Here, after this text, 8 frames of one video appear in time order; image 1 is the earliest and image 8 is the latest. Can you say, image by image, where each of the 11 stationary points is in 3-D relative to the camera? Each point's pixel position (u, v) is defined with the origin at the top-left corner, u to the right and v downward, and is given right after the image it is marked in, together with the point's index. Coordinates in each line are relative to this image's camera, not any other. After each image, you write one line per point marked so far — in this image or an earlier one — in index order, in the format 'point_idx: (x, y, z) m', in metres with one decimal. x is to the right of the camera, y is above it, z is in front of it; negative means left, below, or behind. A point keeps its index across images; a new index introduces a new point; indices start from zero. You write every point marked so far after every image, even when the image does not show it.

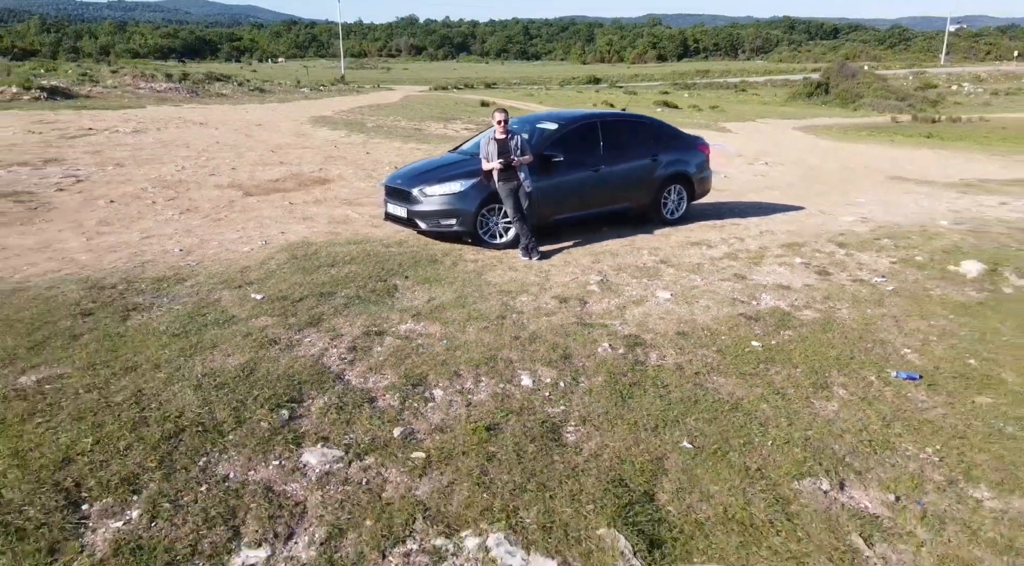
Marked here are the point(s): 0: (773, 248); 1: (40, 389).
0: (+1.6, +0.2, +4.5) m
1: (-1.6, -0.4, +2.6) m
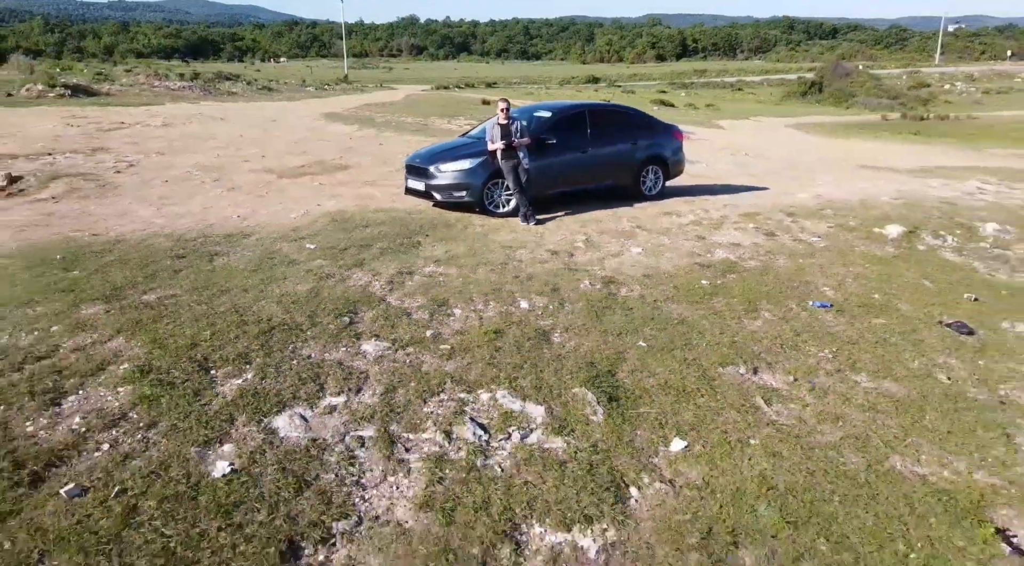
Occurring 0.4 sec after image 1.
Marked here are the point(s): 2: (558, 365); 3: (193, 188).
0: (+1.6, +0.5, +5.4) m
1: (-1.6, -0.1, +3.4) m
2: (+0.2, -0.3, +3.2) m
3: (-2.6, +0.8, +6.2) m
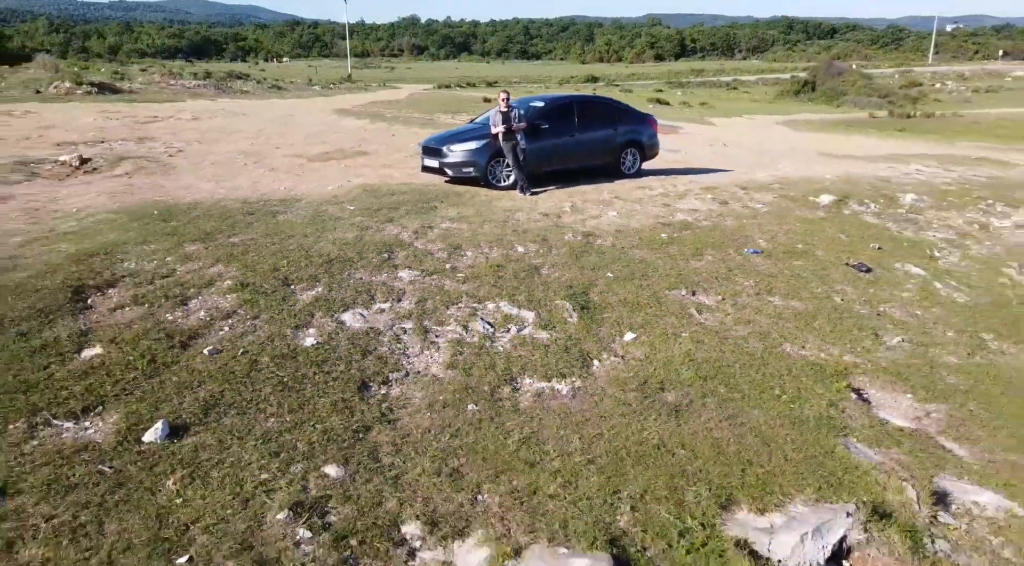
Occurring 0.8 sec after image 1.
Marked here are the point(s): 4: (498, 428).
0: (+1.6, +0.8, +6.4) m
1: (-1.6, +0.2, +4.5) m
2: (+0.2, 0.0, +4.3) m
3: (-2.6, +1.1, +7.3) m
4: (0.0, -0.6, +3.0) m
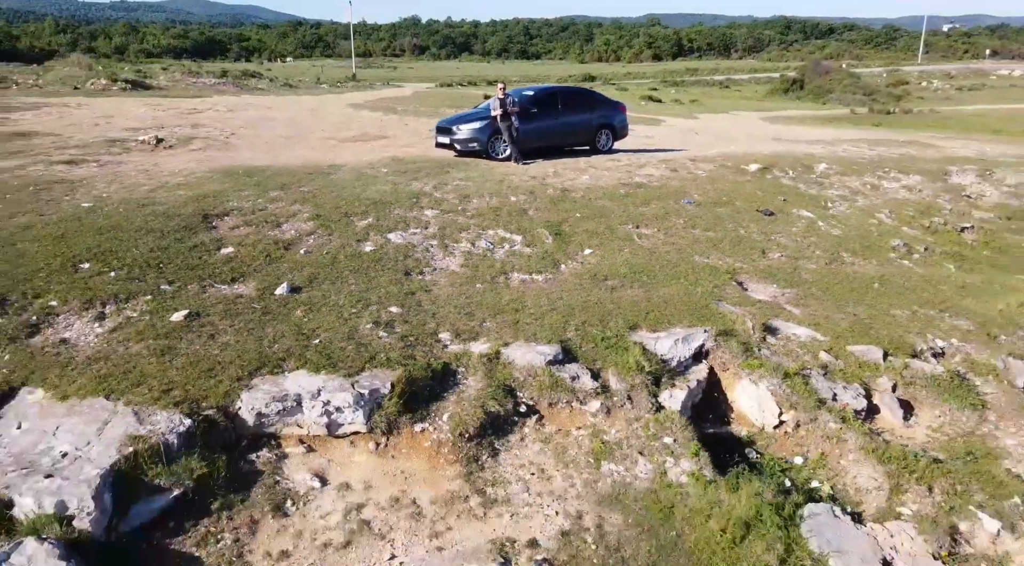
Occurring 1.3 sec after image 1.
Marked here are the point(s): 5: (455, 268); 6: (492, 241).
0: (+1.5, +1.3, +8.1) m
1: (-1.6, +0.7, +6.1) m
2: (+0.1, +0.5, +5.9) m
3: (-2.7, +1.6, +8.9) m
4: (-0.1, -0.1, +4.6) m
5: (-0.4, +0.1, +5.0) m
6: (-0.1, +0.3, +5.5) m
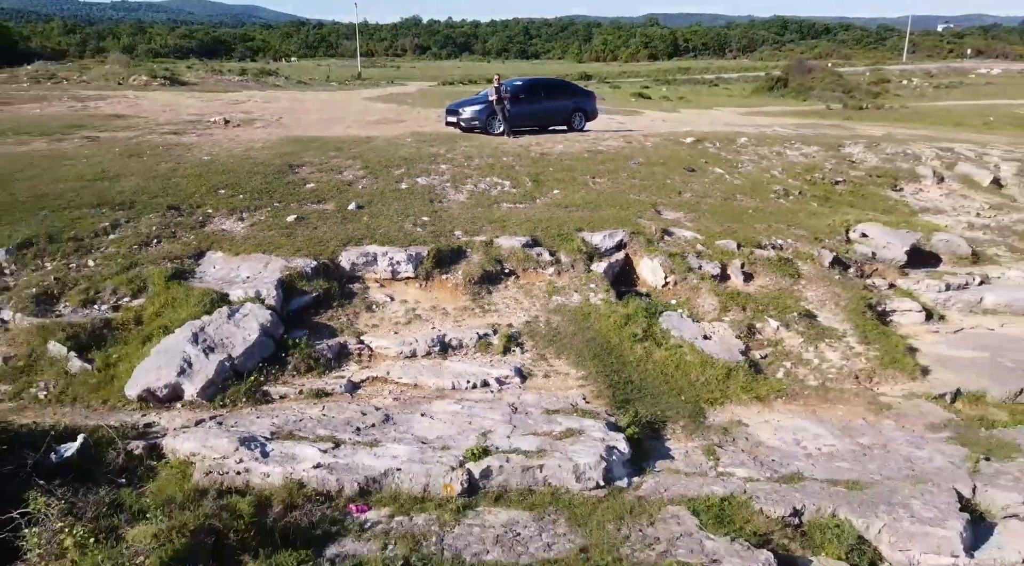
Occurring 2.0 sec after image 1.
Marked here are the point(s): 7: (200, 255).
0: (+1.4, +2.0, +10.4) m
1: (-1.7, +1.5, +8.5) m
2: (0.0, +1.2, +8.3) m
3: (-2.8, +2.3, +11.3) m
4: (-0.2, +0.6, +7.0) m
5: (-0.5, +0.8, +7.4) m
6: (-0.2, +1.0, +7.9) m
7: (-2.4, +0.2, +5.7) m
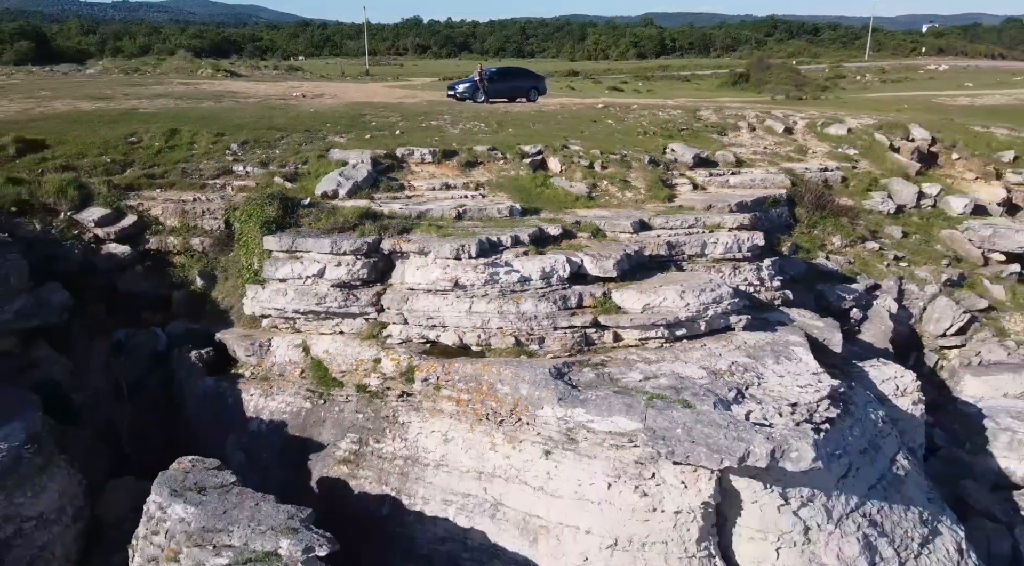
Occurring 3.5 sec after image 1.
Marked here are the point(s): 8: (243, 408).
0: (+0.9, +3.9, +16.4) m
1: (-2.2, +3.3, +14.5) m
2: (-0.4, +3.1, +14.3) m
3: (-3.2, +4.2, +17.2) m
4: (-0.7, +2.5, +13.0) m
5: (-1.0, +2.7, +13.4) m
6: (-0.7, +2.9, +13.8) m
7: (-2.9, +2.1, +11.7) m
8: (-2.9, -1.4, +8.3) m
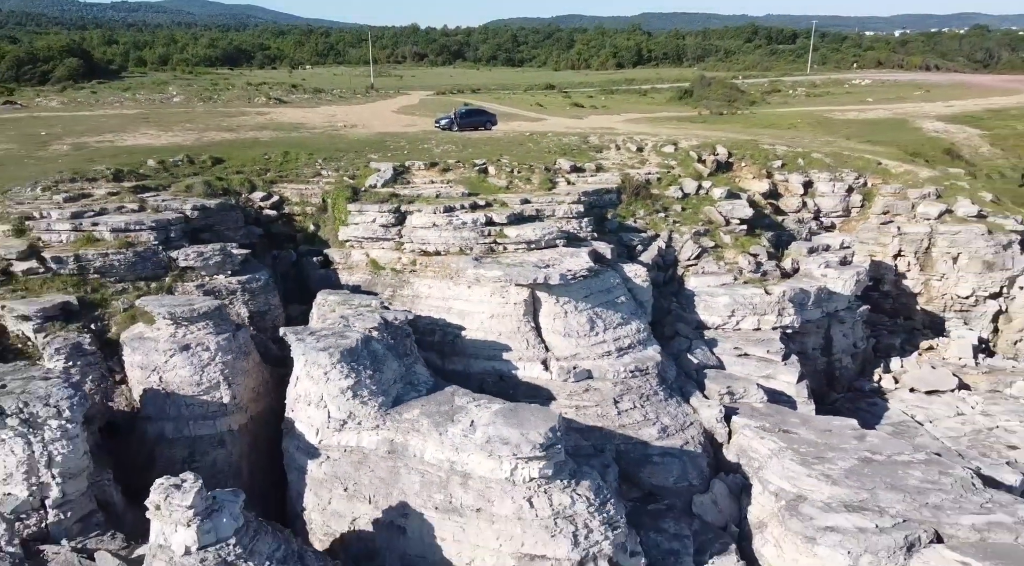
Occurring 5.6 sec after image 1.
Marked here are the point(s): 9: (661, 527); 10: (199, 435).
0: (-0.4, +5.3, +26.7) m
1: (-3.5, +4.8, +24.8) m
2: (-1.8, +4.5, +24.6) m
3: (-4.6, +5.6, +27.6) m
4: (-2.0, +3.9, +23.3) m
5: (-2.3, +4.1, +23.7) m
6: (-2.1, +4.3, +24.2) m
7: (-4.2, +3.5, +22.0) m
8: (-4.2, +0.1, +18.6) m
9: (+2.7, -4.5, +13.9) m
10: (-5.6, -2.7, +13.5) m
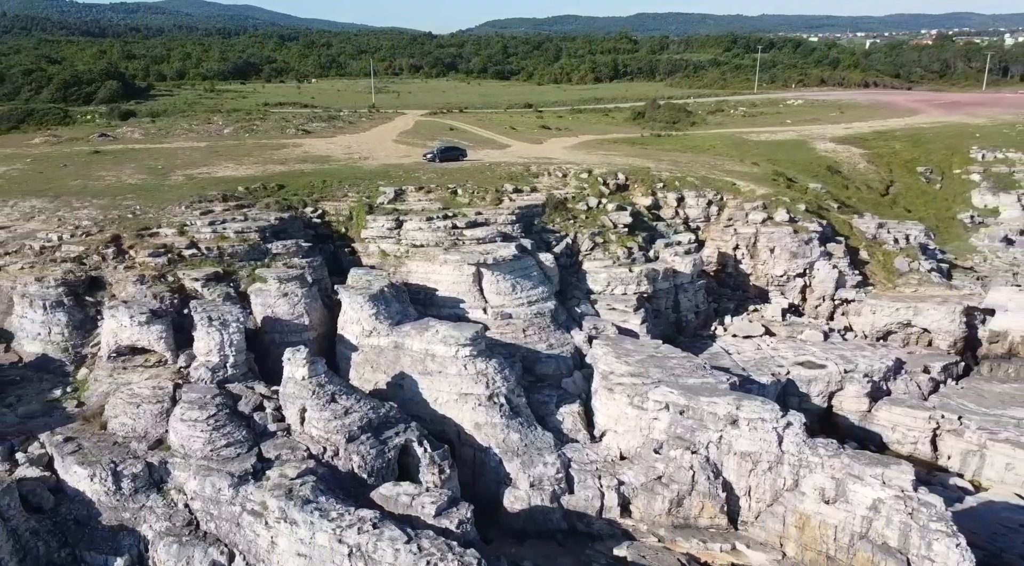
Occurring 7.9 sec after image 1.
0: (-2.2, +6.1, +38.7) m
1: (-5.4, +5.5, +36.7) m
2: (-3.6, +5.3, +36.5) m
3: (-6.4, +6.4, +39.5) m
4: (-3.8, +4.7, +35.2) m
5: (-4.1, +4.9, +35.6) m
6: (-3.9, +5.1, +36.1) m
7: (-6.0, +4.3, +34.0) m
8: (-6.0, +0.8, +30.5) m
9: (+1.0, -3.7, +25.8) m
10: (-7.4, -2.0, +25.4) m
